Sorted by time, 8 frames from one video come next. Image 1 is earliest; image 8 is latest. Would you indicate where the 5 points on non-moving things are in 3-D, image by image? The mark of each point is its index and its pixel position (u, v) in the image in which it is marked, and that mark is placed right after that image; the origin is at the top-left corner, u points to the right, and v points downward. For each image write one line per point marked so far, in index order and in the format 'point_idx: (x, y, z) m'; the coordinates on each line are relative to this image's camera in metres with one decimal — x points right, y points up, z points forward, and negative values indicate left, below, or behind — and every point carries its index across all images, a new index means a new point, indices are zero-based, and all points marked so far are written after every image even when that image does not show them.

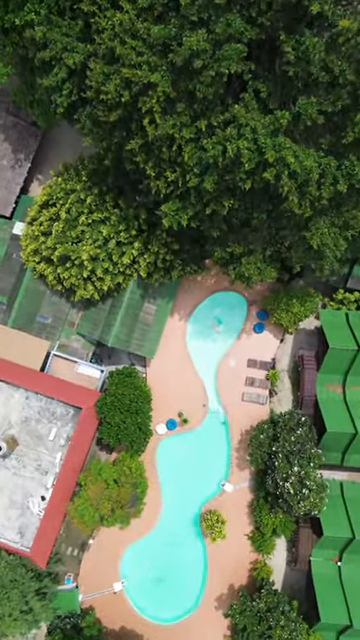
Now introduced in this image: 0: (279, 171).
0: (+5.0, +7.6, +19.6) m
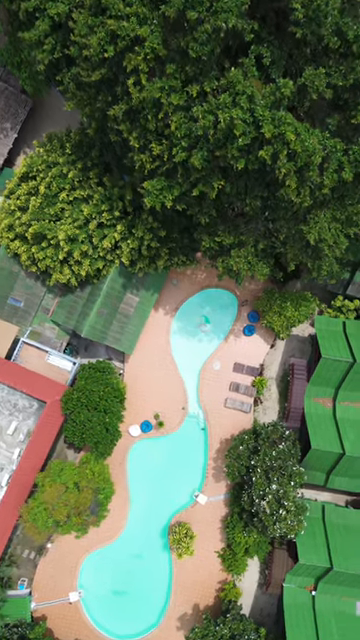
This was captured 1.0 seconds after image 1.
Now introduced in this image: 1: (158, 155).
0: (+4.3, +7.5, +17.1) m
1: (-1.1, +8.4, +19.6) m
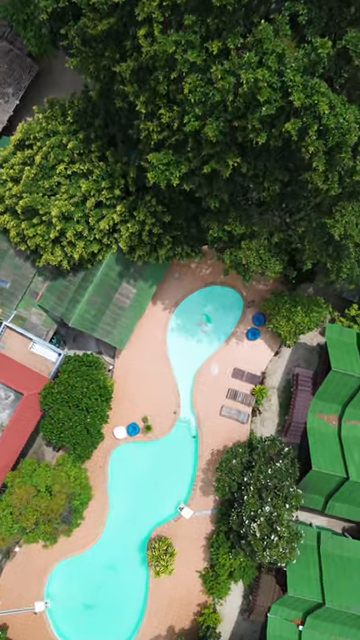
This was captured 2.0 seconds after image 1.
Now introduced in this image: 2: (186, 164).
0: (+4.8, +7.4, +14.6) m
1: (-0.6, +8.7, +17.1) m
2: (+0.3, +7.0, +17.4) m
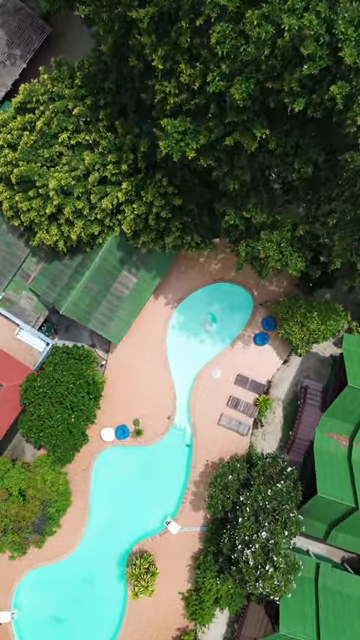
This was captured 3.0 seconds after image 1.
0: (+5.5, +7.2, +12.1) m
1: (+0.3, +8.9, +14.6) m
2: (+1.0, +7.1, +14.9) m
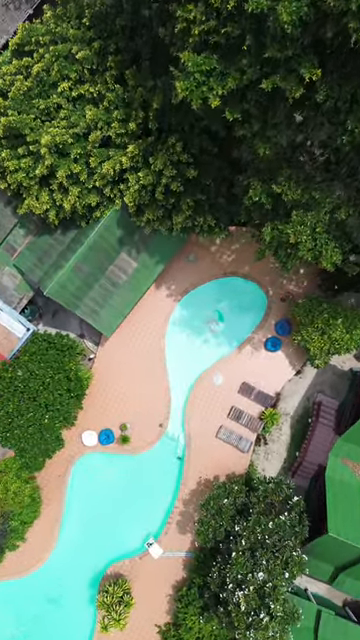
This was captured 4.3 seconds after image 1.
0: (+6.1, +7.0, +8.8) m
1: (+1.1, +9.1, +11.4) m
2: (+1.7, +7.3, +11.6) m
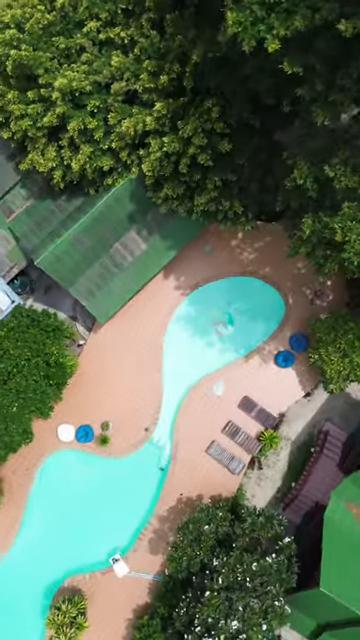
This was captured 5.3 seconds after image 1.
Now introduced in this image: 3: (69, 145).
0: (+7.2, +6.1, +6.2) m
1: (+2.6, +9.0, +8.7) m
2: (+2.9, +7.1, +9.0) m
3: (-4.5, +7.2, +15.9) m
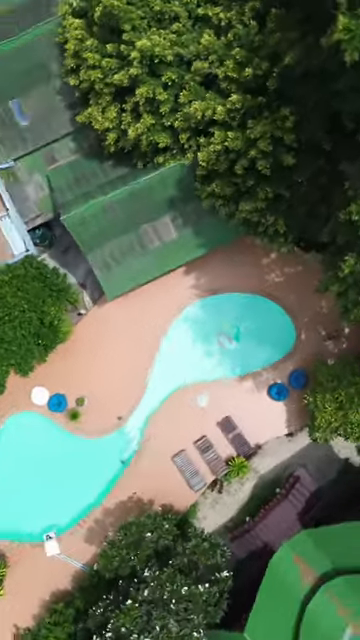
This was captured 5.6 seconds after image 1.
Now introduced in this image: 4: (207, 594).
0: (+8.9, +3.6, +5.3) m
1: (+5.4, +7.8, +7.9) m
2: (+5.1, +5.9, +8.2) m
3: (-1.8, +8.2, +15.2) m
4: (+1.2, -11.1, +15.8) m
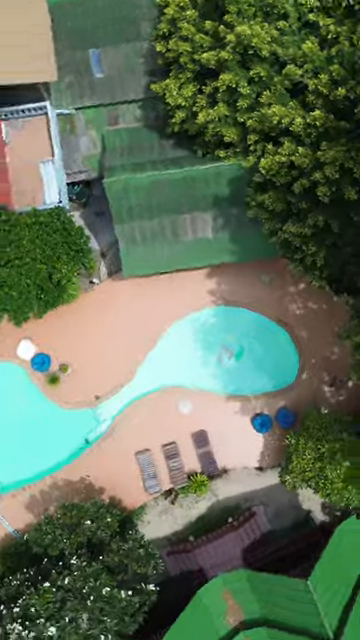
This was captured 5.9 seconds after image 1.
0: (+9.8, +0.7, +4.5) m
1: (+7.8, +5.7, +7.1) m
2: (+7.0, +4.0, +7.4) m
3: (+1.1, +8.4, +14.5) m
4: (-2.0, -10.9, +15.1) m
